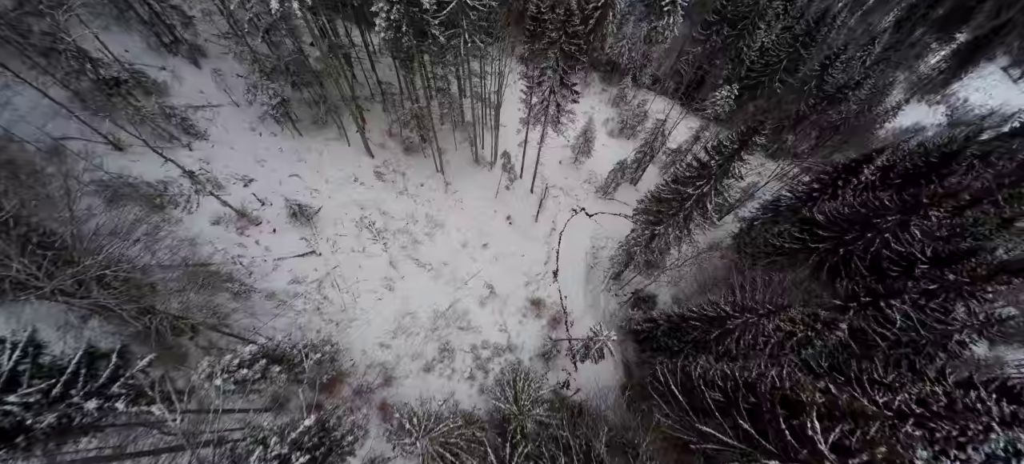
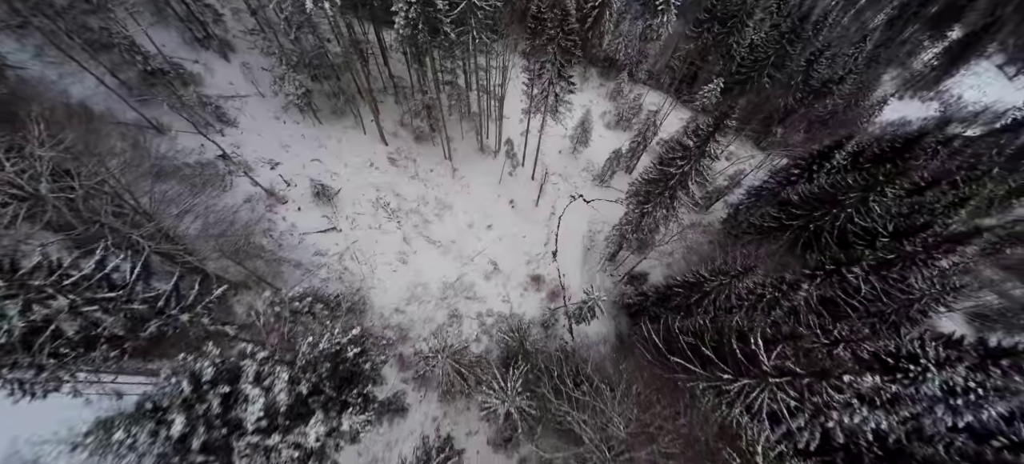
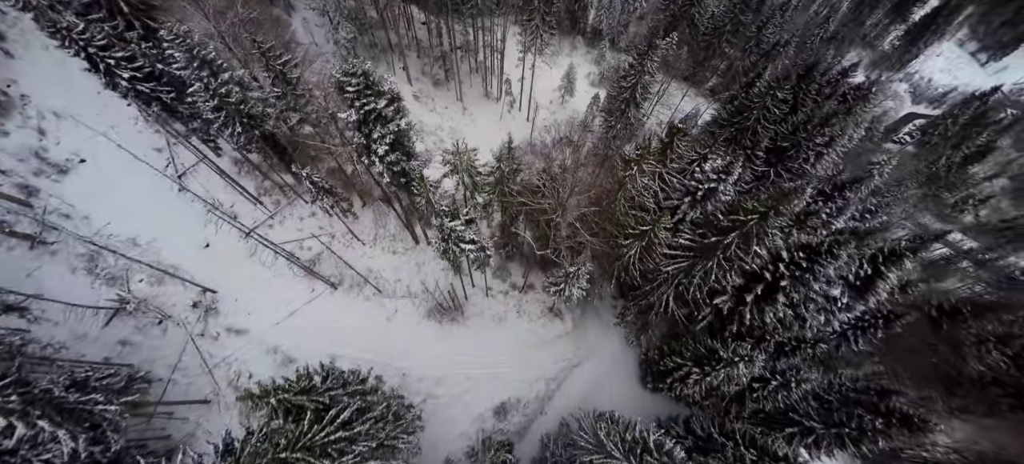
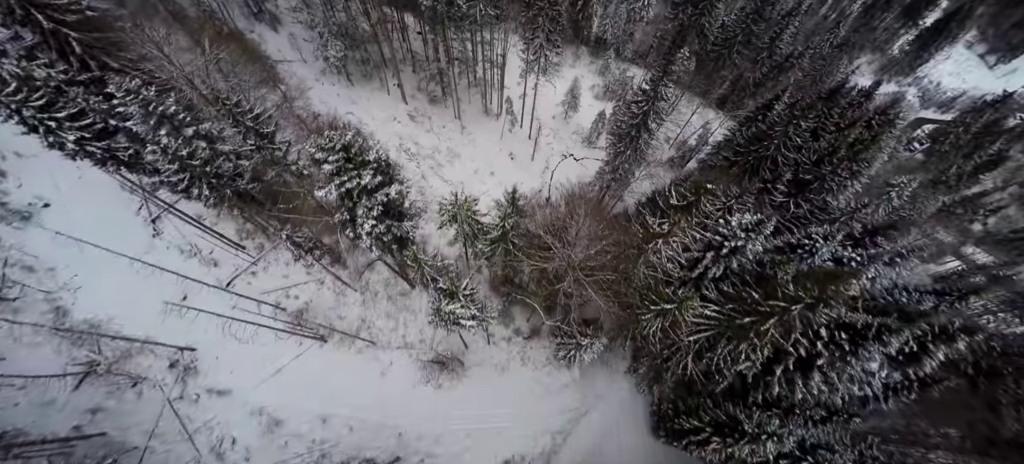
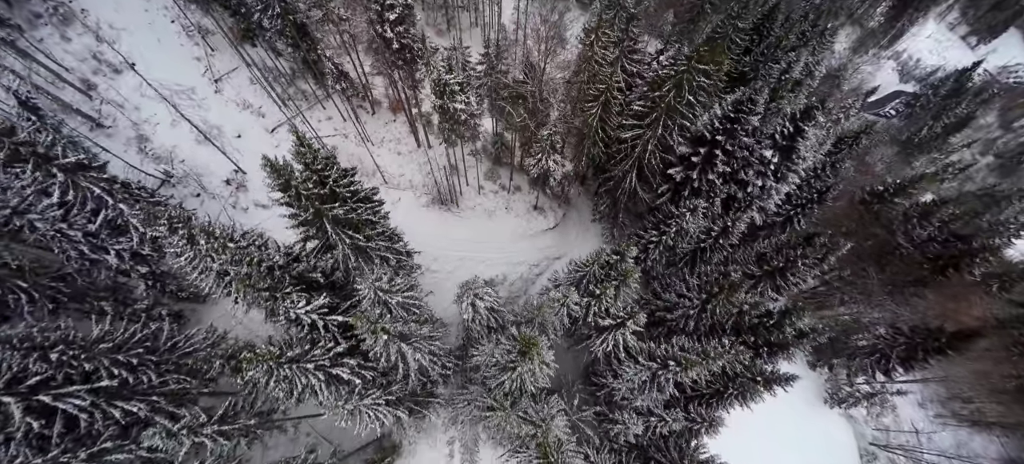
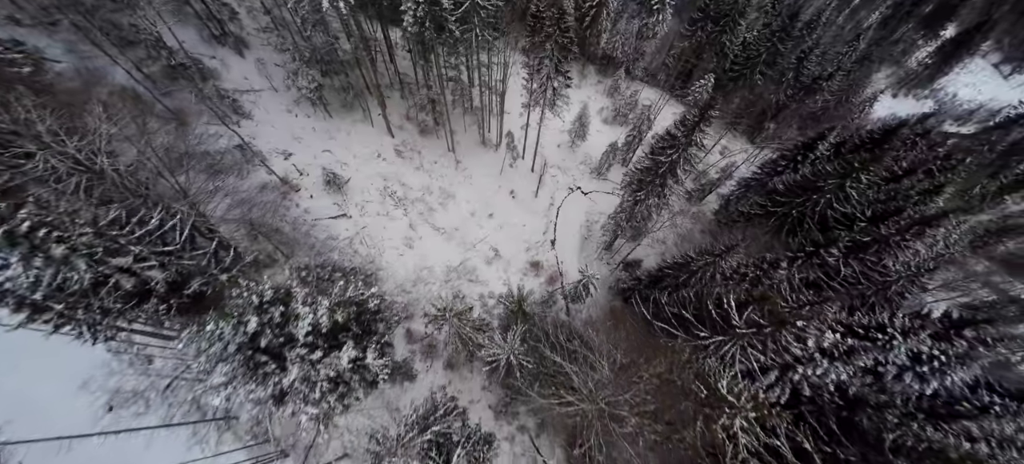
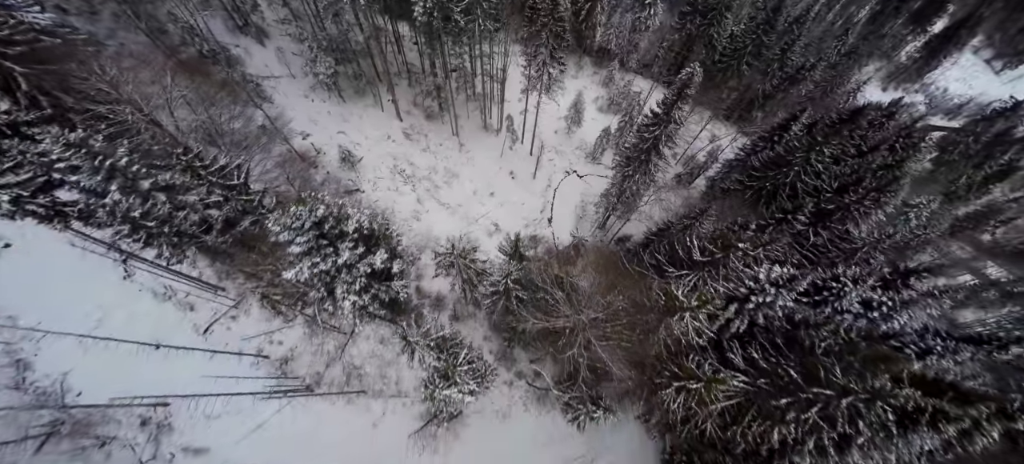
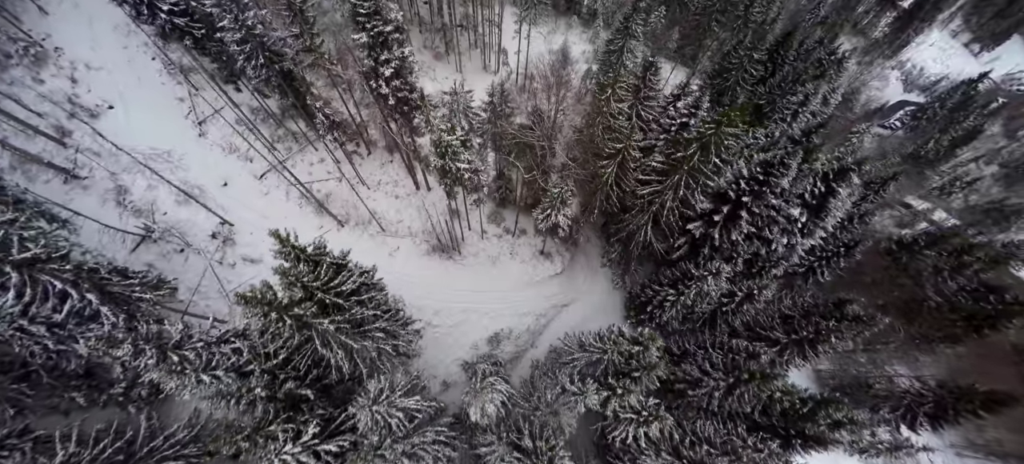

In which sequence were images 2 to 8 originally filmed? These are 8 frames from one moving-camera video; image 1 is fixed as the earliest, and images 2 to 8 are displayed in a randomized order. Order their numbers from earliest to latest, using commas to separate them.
2, 6, 7, 4, 3, 8, 5
